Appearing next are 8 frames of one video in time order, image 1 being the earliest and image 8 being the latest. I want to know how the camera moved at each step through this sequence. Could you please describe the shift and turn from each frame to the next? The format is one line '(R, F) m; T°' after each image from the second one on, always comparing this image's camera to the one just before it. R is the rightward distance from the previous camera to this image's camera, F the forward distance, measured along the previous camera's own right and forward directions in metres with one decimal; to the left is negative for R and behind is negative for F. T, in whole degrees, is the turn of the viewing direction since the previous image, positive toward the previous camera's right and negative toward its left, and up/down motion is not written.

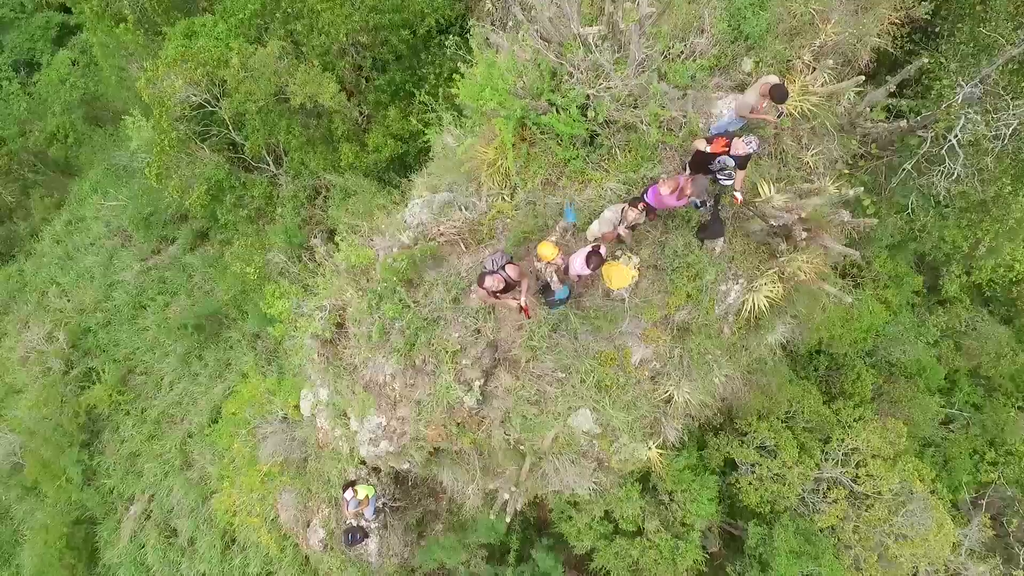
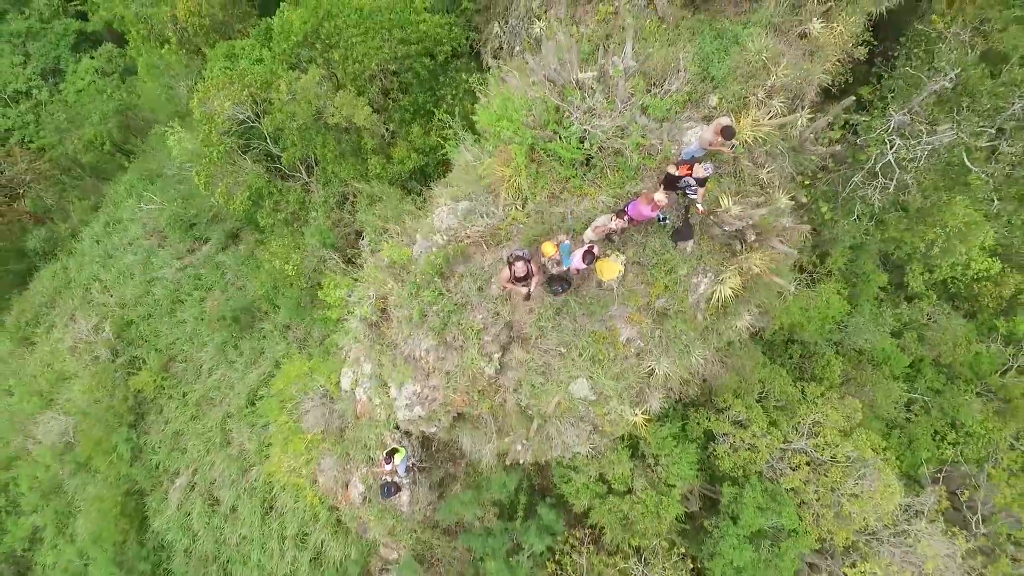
(-0.1, -1.0) m; 0°
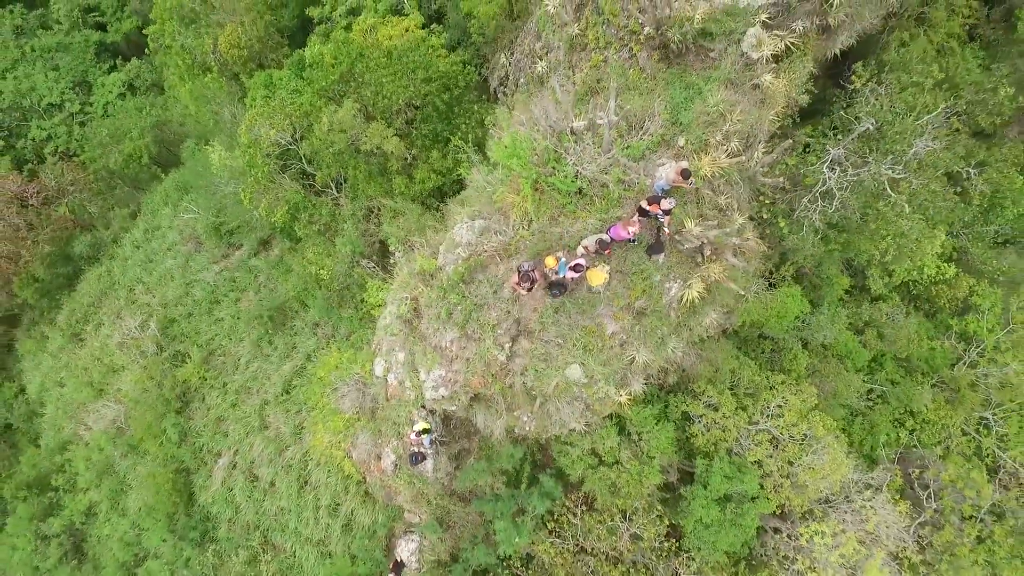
(-0.1, -1.2) m; 0°
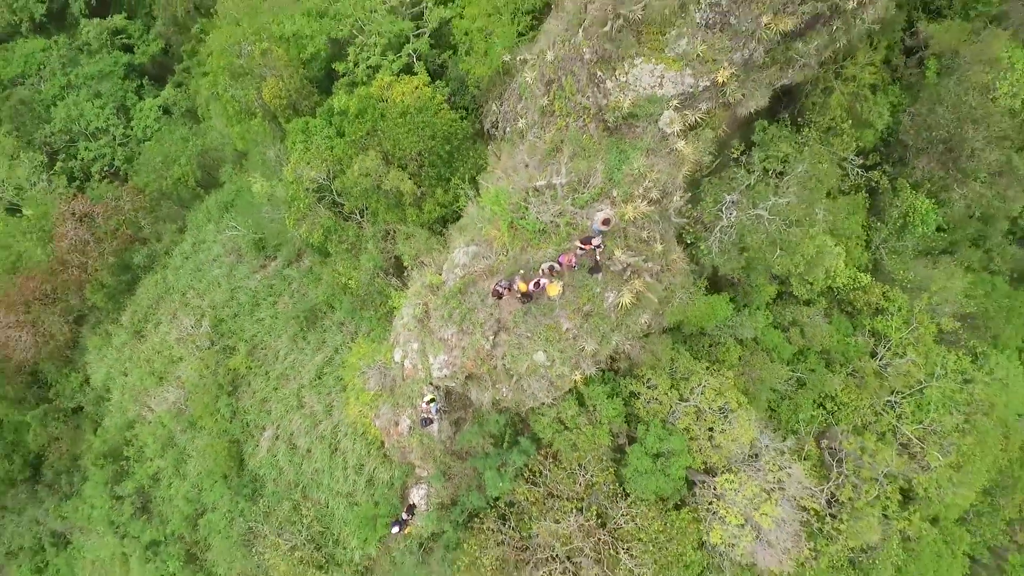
(+0.2, -2.5) m; 0°
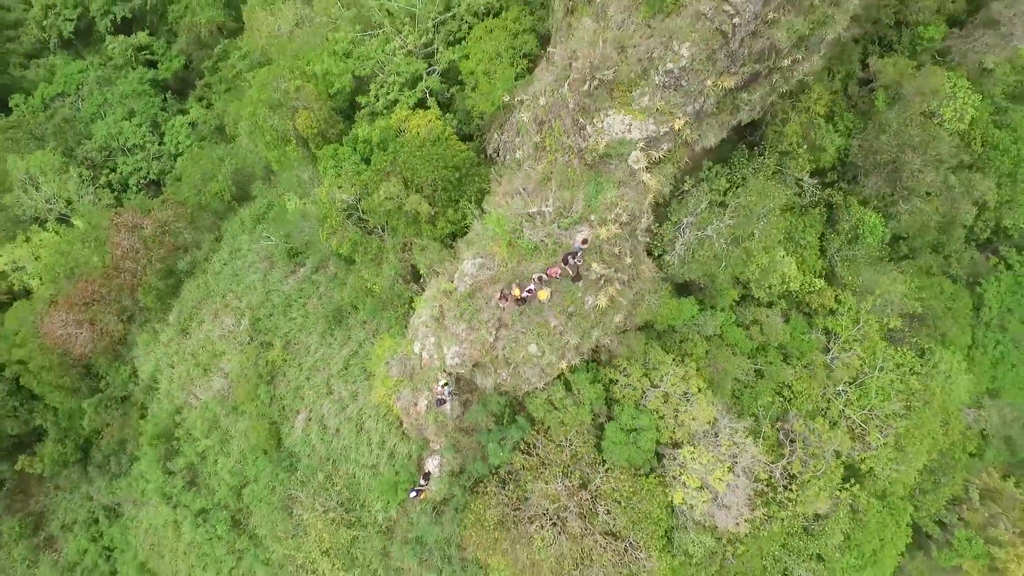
(0.0, -2.2) m; 0°
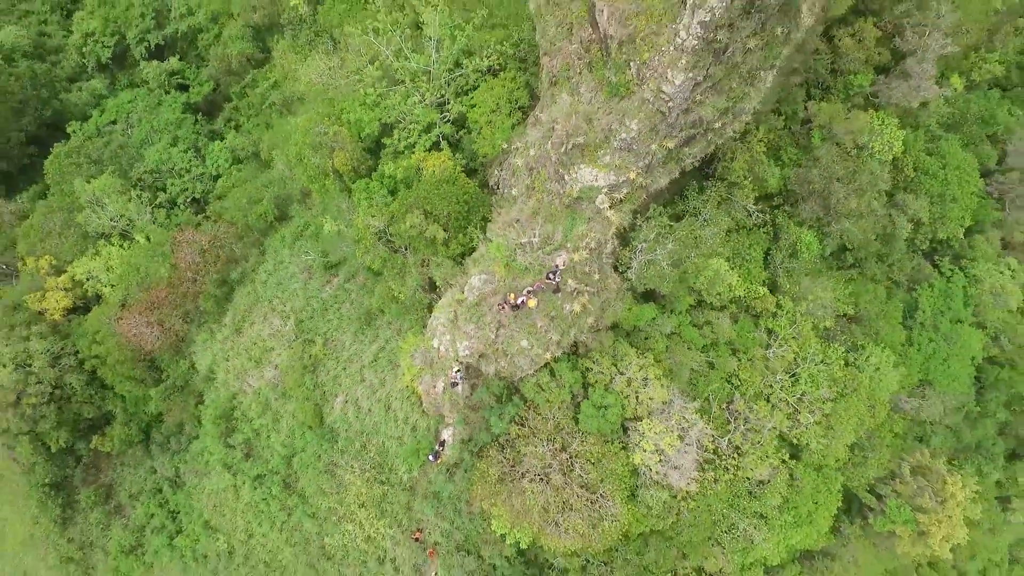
(+0.1, -3.6) m; 0°
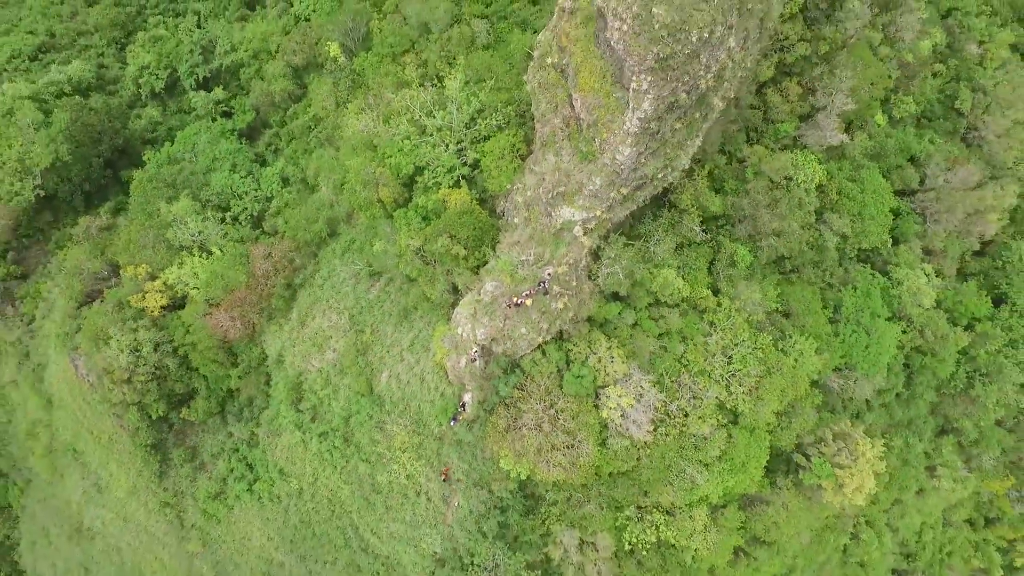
(-0.1, -6.2) m; 0°
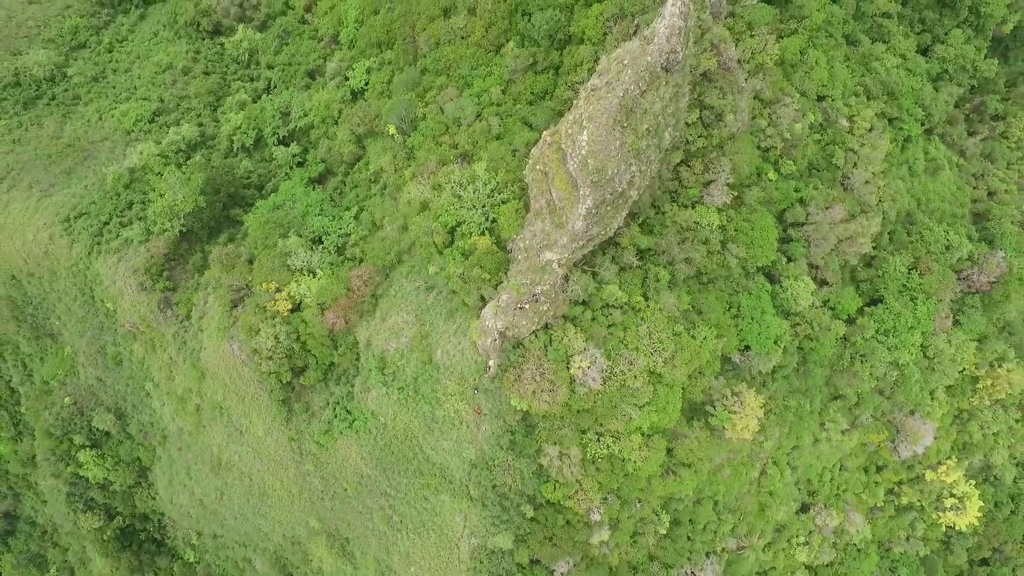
(-0.2, -15.5) m; 0°
